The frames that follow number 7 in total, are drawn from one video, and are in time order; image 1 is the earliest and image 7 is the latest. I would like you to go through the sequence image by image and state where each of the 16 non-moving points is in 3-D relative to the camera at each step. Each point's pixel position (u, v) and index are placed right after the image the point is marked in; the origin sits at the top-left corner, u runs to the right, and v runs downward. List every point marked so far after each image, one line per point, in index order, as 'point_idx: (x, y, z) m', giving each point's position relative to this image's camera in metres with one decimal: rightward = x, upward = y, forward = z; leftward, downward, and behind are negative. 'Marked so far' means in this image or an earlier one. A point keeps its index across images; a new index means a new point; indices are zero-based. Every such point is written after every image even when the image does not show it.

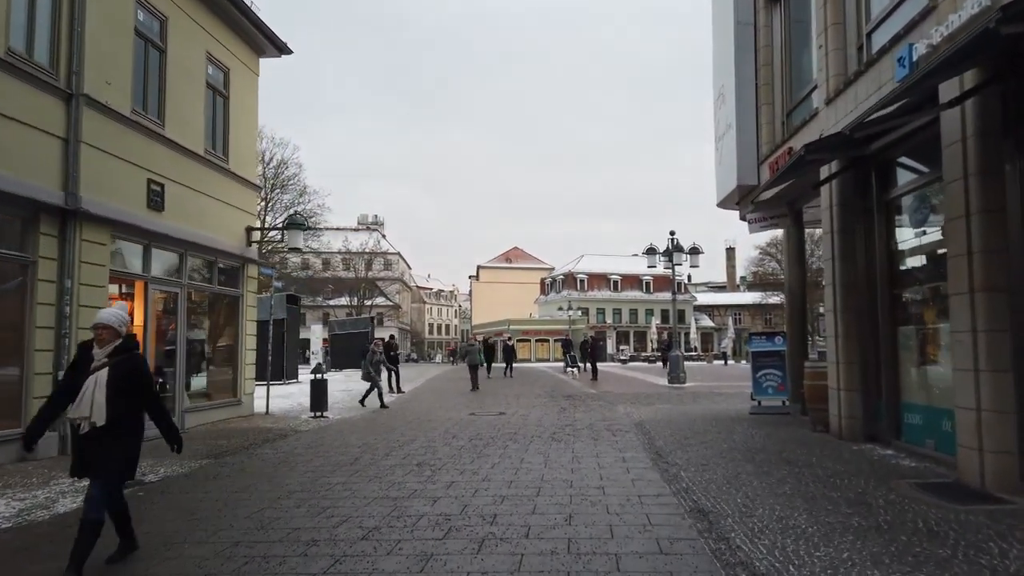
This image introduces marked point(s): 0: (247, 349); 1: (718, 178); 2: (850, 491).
0: (-5.9, -1.4, +16.5) m
1: (+4.3, +2.3, +15.5) m
2: (+3.1, -1.9, +7.0) m
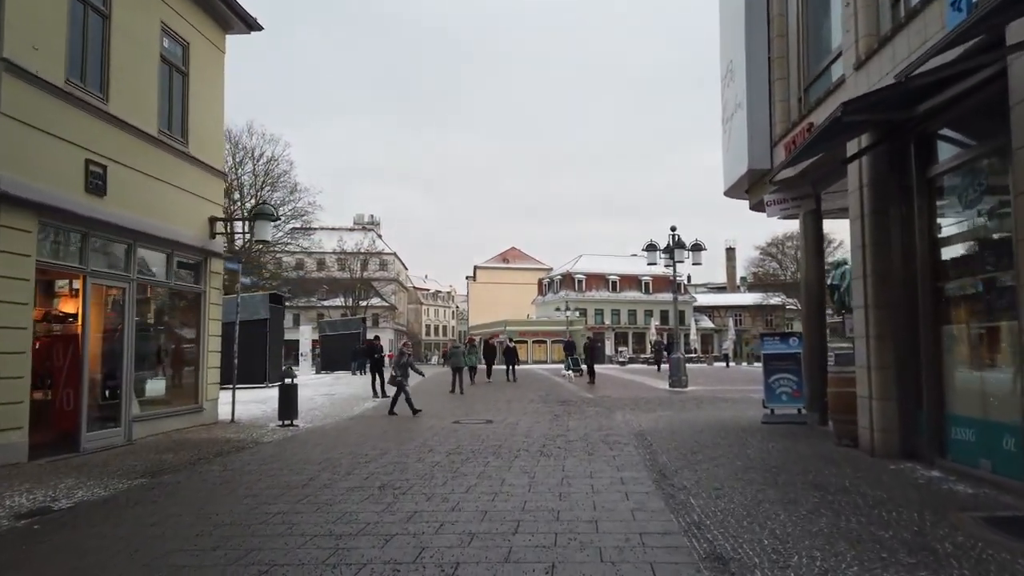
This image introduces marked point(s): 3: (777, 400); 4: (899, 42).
0: (-6.1, -1.3, +15.1) m
1: (+4.1, +2.4, +14.1) m
2: (+2.9, -1.8, +5.6) m
3: (+4.5, -1.9, +12.8) m
4: (+4.1, +2.6, +8.0) m
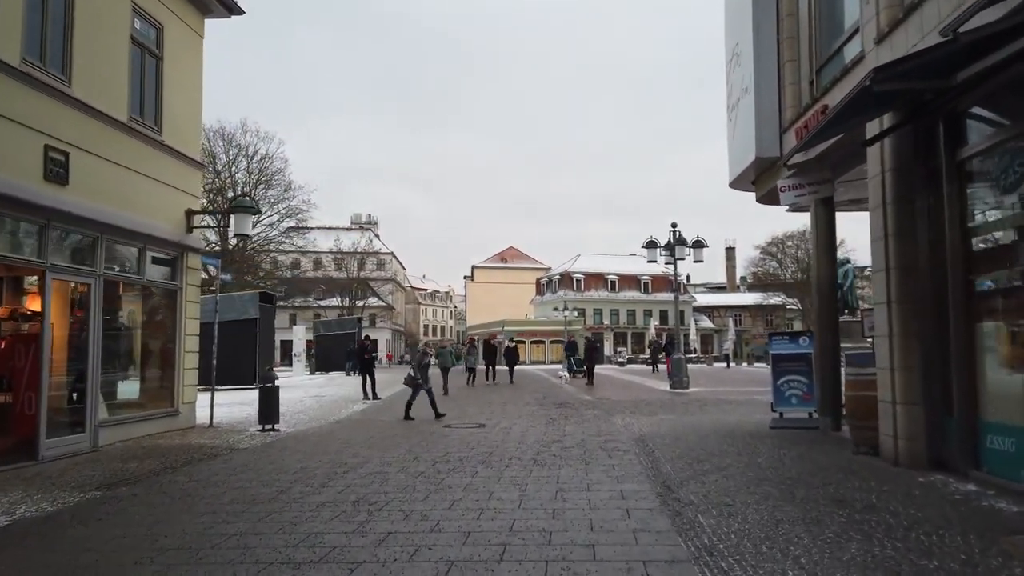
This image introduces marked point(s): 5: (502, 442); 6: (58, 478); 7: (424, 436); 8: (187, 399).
0: (-6.2, -1.2, +14.4) m
1: (+3.9, +2.4, +13.3) m
2: (+2.8, -1.7, +4.8) m
3: (+4.4, -1.8, +12.0) m
4: (+4.0, +2.7, +7.3) m
5: (-0.2, -2.4, +11.5) m
6: (-5.4, -2.3, +8.9) m
7: (-1.5, -2.5, +12.5) m
8: (-6.2, -2.1, +14.3) m
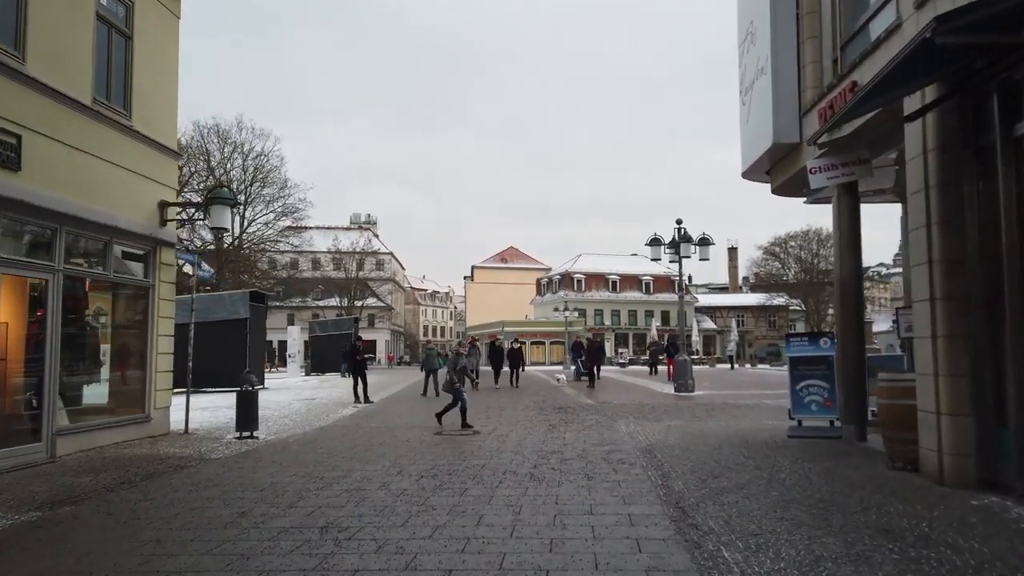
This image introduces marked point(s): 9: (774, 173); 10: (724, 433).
0: (-6.3, -1.2, +13.4) m
1: (+3.9, +2.5, +12.4) m
2: (+2.7, -1.7, +3.9) m
3: (+4.3, -1.8, +11.1) m
4: (+4.0, +2.7, +6.3) m
5: (-0.2, -2.3, +10.5) m
6: (-5.5, -2.2, +8.0) m
7: (-1.5, -2.4, +11.6) m
8: (-6.3, -2.1, +13.4) m
9: (+4.4, +1.9, +12.6) m
10: (+3.5, -2.4, +12.3) m
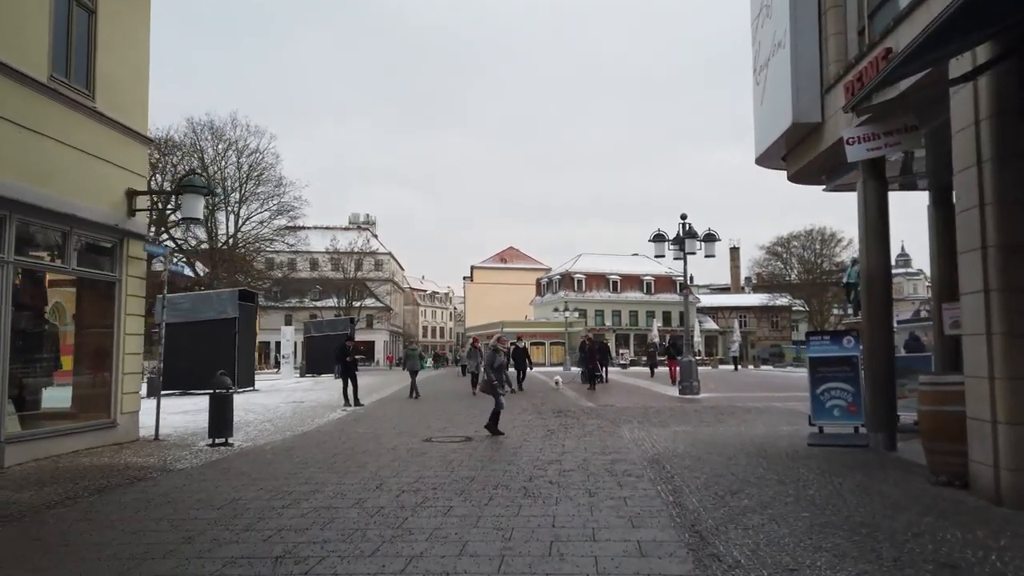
0: (-6.4, -1.1, +12.5) m
1: (+3.8, +2.6, +11.4) m
2: (+2.7, -1.6, +2.9) m
3: (+4.2, -1.7, +10.1) m
4: (+3.9, +2.8, +5.4) m
5: (-0.3, -2.2, +9.6) m
6: (-5.6, -2.1, +7.0) m
7: (-1.6, -2.3, +10.6) m
8: (-6.4, -2.0, +12.4) m
9: (+4.3, +2.0, +11.6) m
10: (+3.4, -2.3, +11.4) m
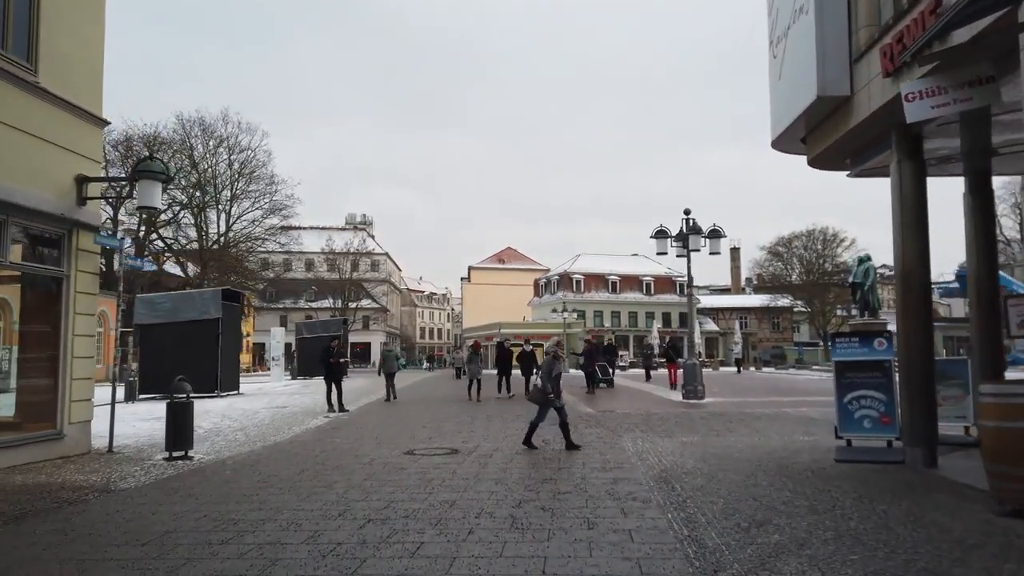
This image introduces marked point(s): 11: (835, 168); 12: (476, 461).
0: (-6.5, -1.0, +11.3) m
1: (+3.7, +2.6, +10.3) m
2: (+2.5, -1.5, +1.7) m
3: (+4.1, -1.7, +9.0) m
4: (+3.8, +2.9, +4.2) m
5: (-0.5, -2.2, +8.4) m
6: (-5.7, -2.1, +5.9) m
7: (-1.8, -2.3, +9.5) m
8: (-6.5, -1.9, +11.2) m
9: (+4.2, +2.1, +10.5) m
10: (+3.3, -2.2, +10.2) m
11: (+4.7, +1.7, +10.9) m
12: (-0.5, -2.3, +10.0) m
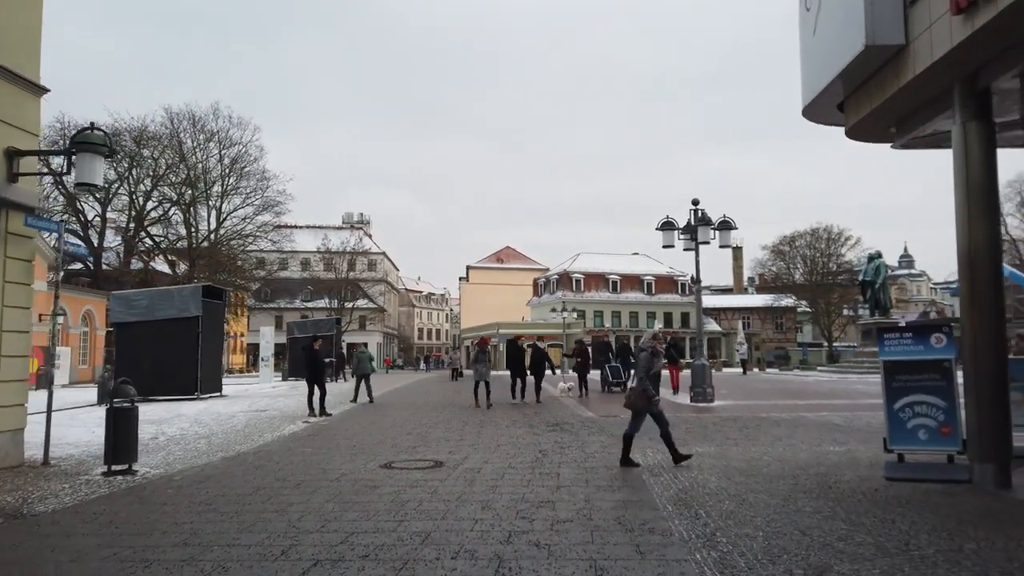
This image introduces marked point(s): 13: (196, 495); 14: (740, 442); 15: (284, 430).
0: (-6.6, -0.9, +9.9) m
1: (+3.6, +2.7, +8.9) m
2: (+2.4, -1.4, +0.3) m
3: (+4.0, -1.5, +7.6) m
4: (+3.7, +3.0, +2.8) m
5: (-0.5, -2.0, +7.0) m
6: (-5.8, -1.9, +4.5) m
7: (-1.9, -2.1, +8.1) m
8: (-6.6, -1.8, +9.8) m
9: (+4.1, +2.2, +9.1) m
10: (+3.2, -2.1, +8.8) m
11: (+4.6, +1.9, +9.5) m
12: (-0.6, -2.2, +8.6) m
13: (-3.3, -2.2, +7.9) m
14: (+3.5, -2.4, +11.5) m
15: (-4.5, -2.8, +14.8) m
